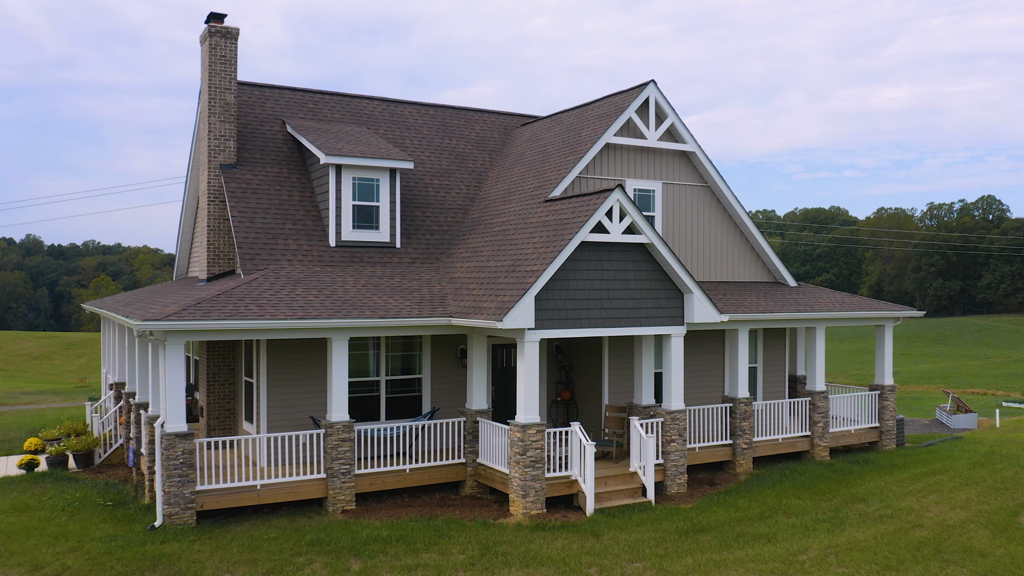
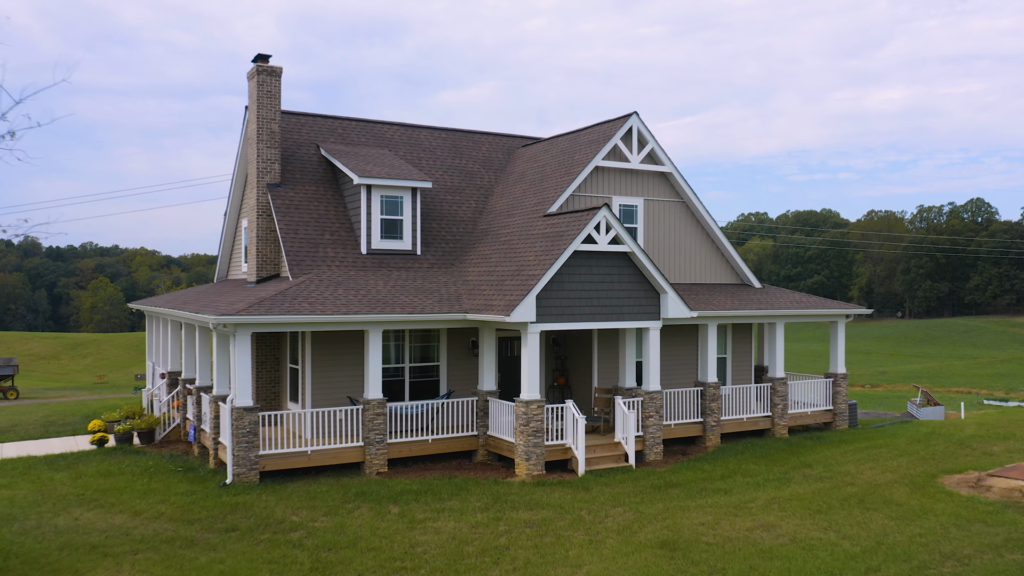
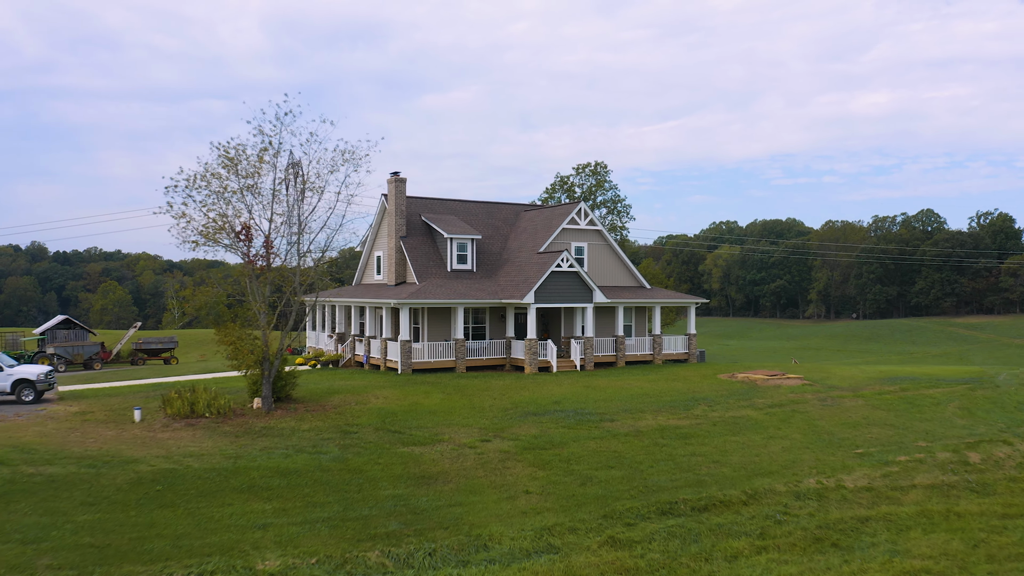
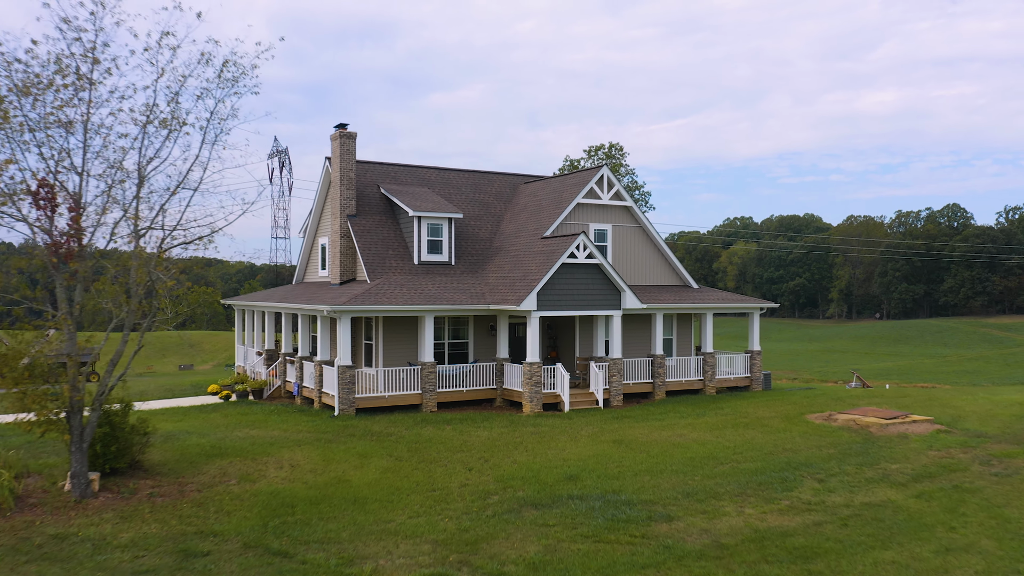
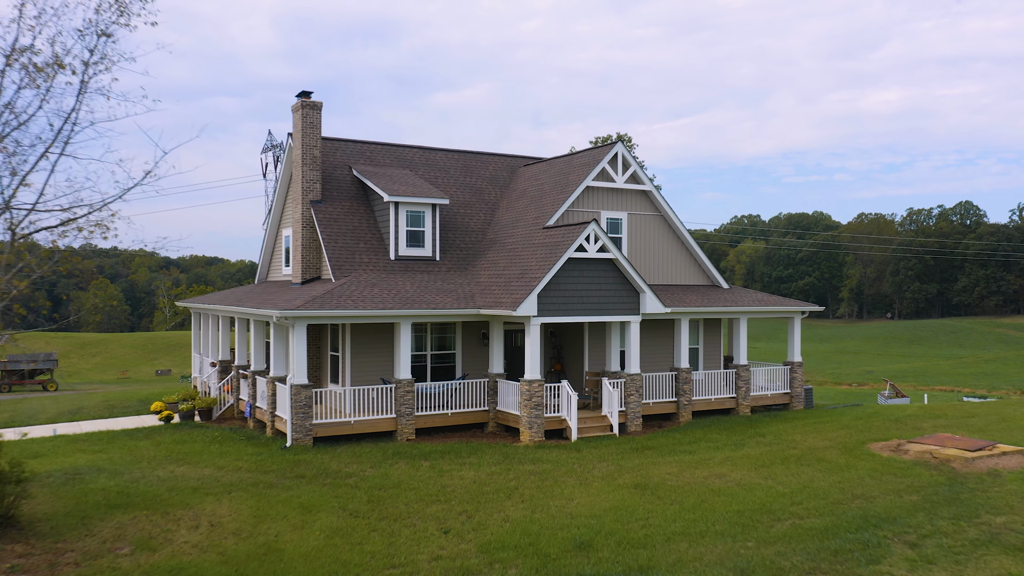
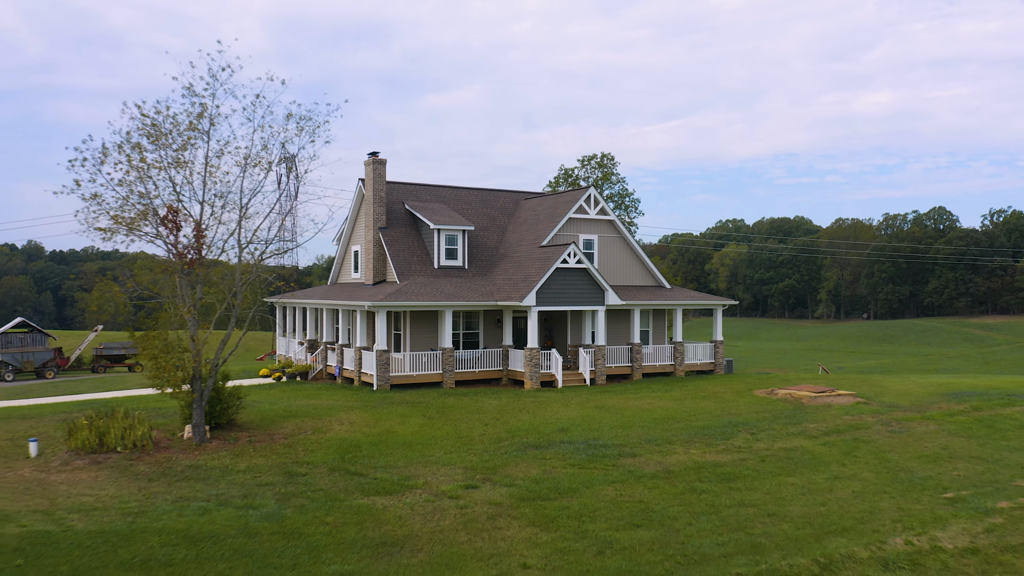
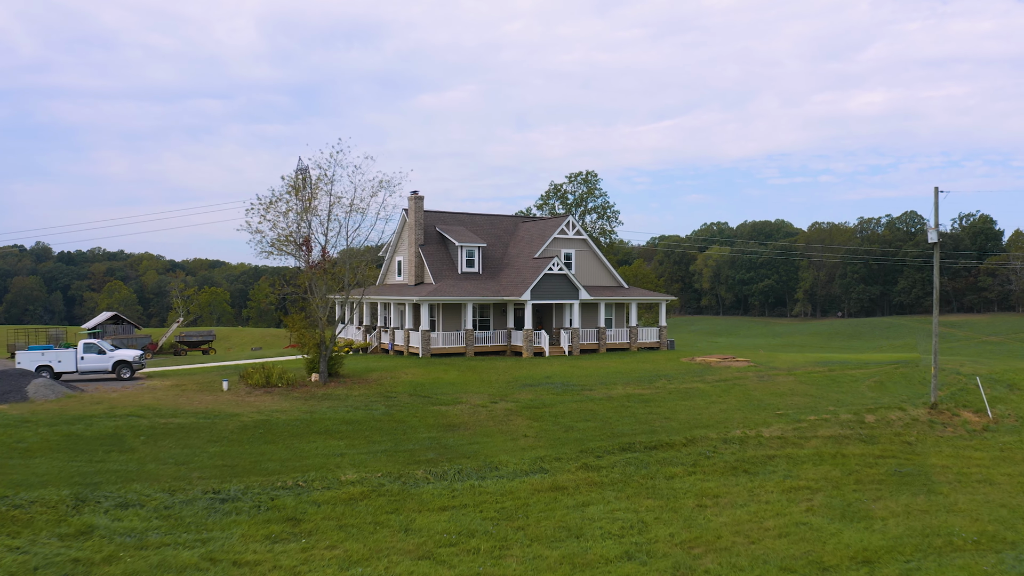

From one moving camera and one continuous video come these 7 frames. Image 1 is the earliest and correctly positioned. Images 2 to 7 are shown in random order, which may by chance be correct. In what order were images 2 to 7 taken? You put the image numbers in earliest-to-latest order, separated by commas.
2, 5, 4, 6, 3, 7
